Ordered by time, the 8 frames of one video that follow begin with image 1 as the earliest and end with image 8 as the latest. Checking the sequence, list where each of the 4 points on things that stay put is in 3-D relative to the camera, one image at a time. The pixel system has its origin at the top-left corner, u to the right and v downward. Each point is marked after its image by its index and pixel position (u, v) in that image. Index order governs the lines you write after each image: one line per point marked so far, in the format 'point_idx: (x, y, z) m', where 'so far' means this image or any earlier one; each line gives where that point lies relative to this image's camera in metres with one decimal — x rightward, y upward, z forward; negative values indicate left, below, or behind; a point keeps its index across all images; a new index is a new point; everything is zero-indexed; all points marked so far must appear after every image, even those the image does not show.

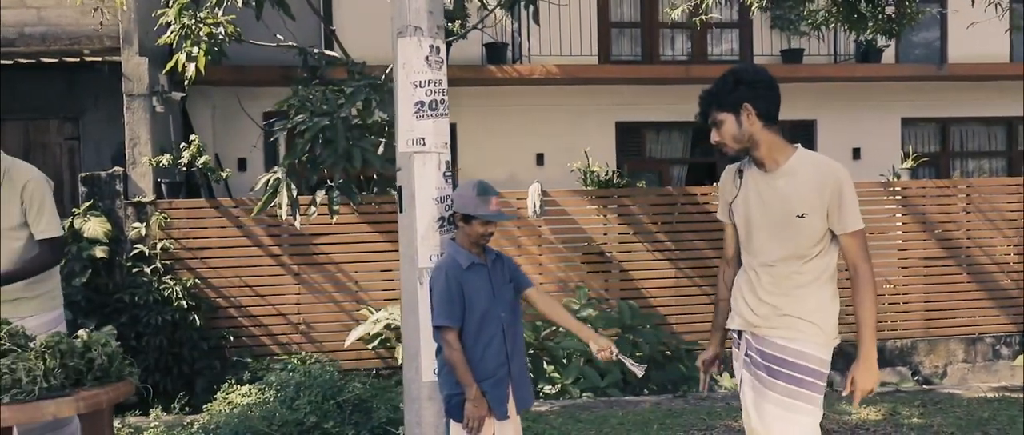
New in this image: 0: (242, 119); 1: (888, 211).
0: (-3.0, +1.1, +9.0) m
1: (+4.2, +0.1, +9.1) m
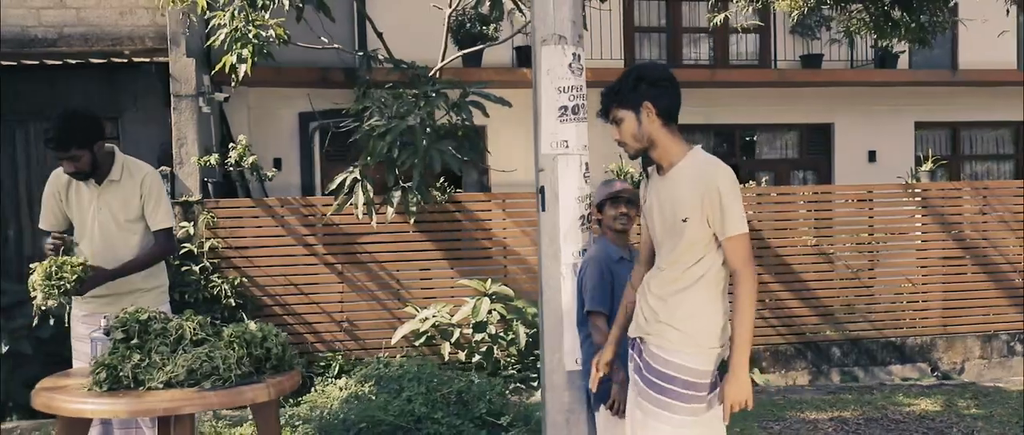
0: (-2.6, +1.1, +9.1) m
1: (+4.6, +0.1, +9.4) m
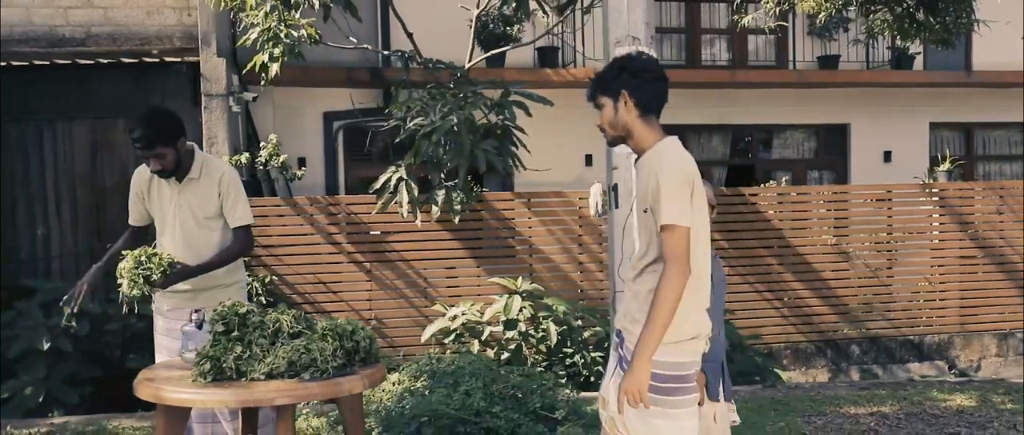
0: (-2.4, +1.1, +9.2) m
1: (+4.9, +0.1, +9.5) m
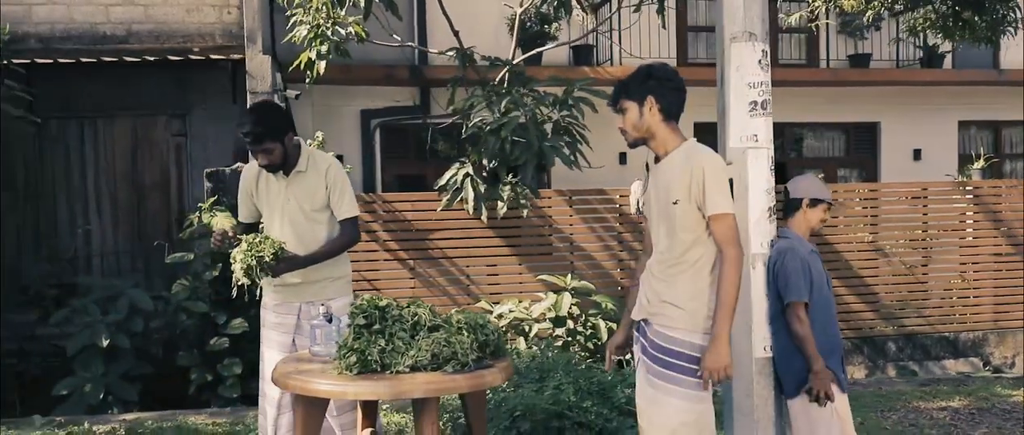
0: (-1.9, +1.2, +9.2) m
1: (+5.3, +0.1, +9.5) m
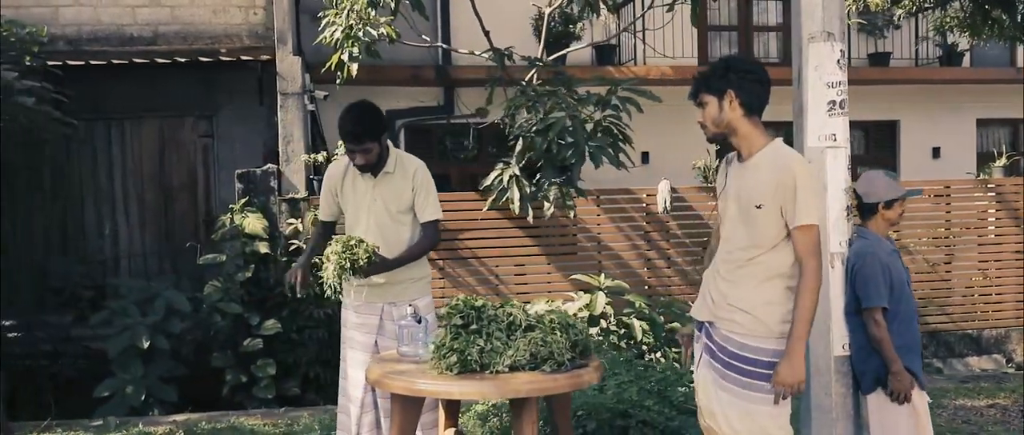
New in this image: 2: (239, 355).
0: (-1.7, +1.1, +9.2) m
1: (+5.6, +0.1, +9.6) m
2: (-2.5, -1.2, +7.3) m
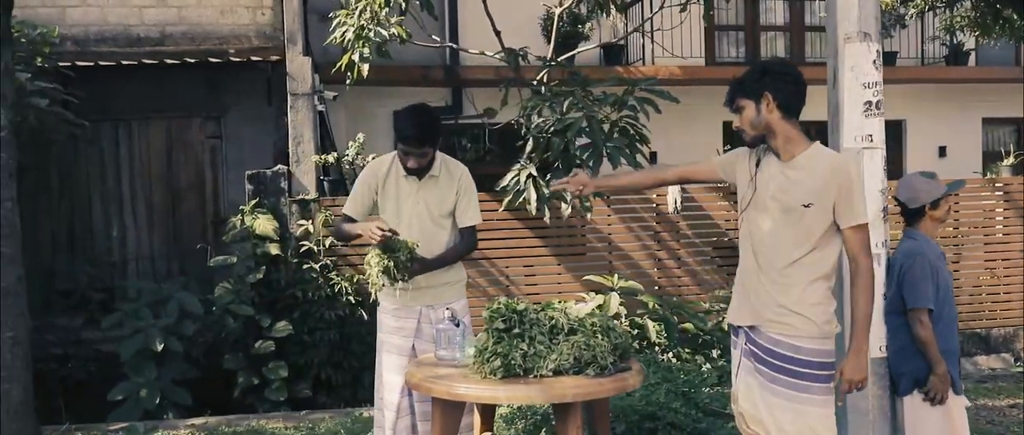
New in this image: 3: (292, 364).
0: (-1.6, +1.1, +9.2) m
1: (+5.7, +0.1, +9.6) m
2: (-2.3, -1.3, +7.2) m
3: (-2.0, -1.3, +7.3) m
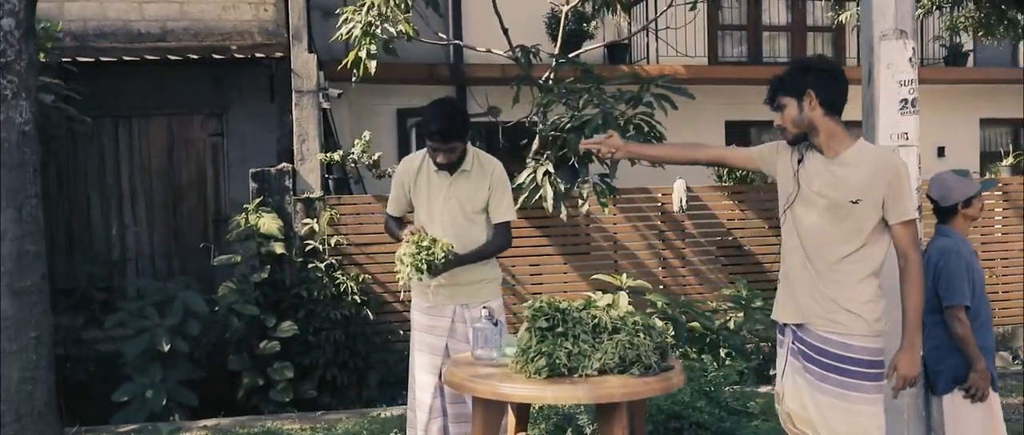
0: (-1.5, +1.2, +9.1) m
1: (+5.7, +0.2, +9.6) m
2: (-2.3, -1.2, +7.2) m
3: (-1.9, -1.3, +7.2) m
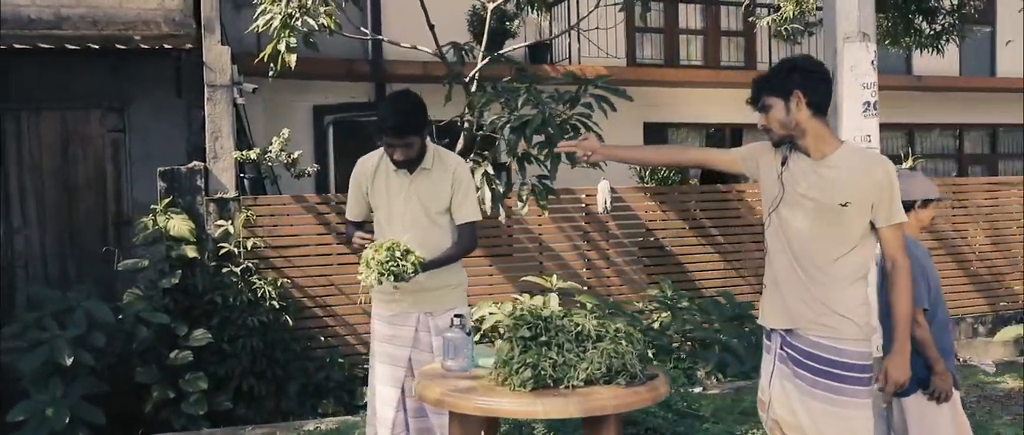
0: (-2.4, +1.1, +8.7) m
1: (+4.8, +0.2, +10.1) m
2: (-2.9, -1.3, +6.7) m
3: (-2.5, -1.3, +6.8) m
